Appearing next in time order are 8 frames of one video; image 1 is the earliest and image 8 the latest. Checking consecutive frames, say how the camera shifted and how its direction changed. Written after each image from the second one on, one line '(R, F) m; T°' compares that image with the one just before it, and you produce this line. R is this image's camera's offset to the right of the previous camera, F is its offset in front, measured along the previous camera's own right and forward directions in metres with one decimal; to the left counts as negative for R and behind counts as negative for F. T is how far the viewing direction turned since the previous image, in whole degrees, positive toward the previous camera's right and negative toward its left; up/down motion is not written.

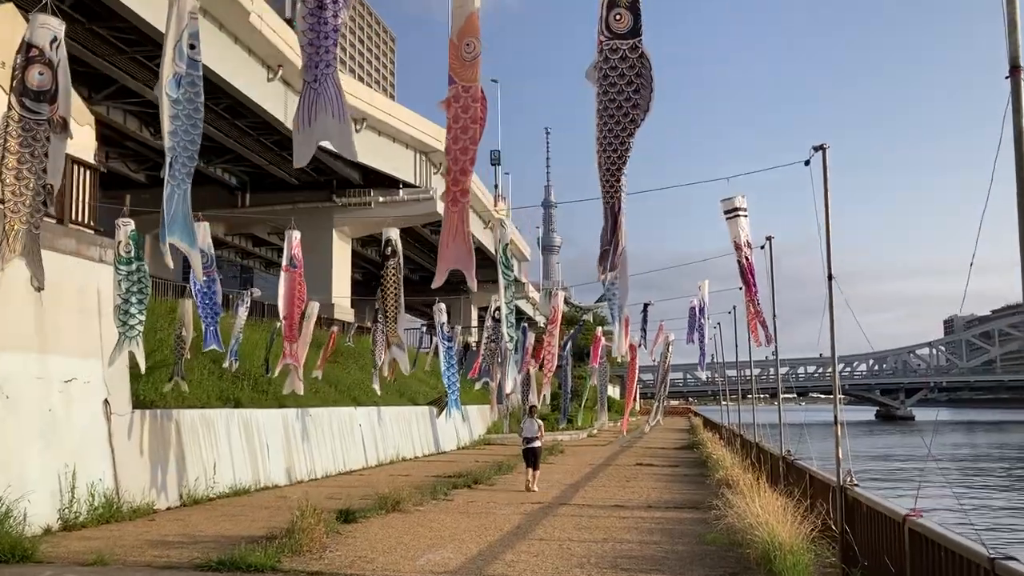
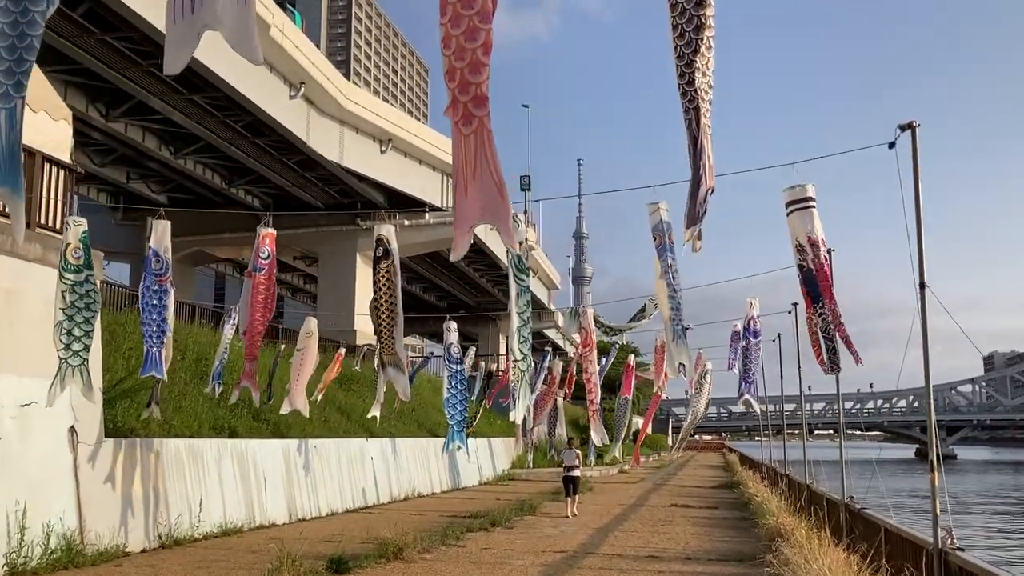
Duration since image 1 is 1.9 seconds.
(+0.1, +1.6) m; -2°
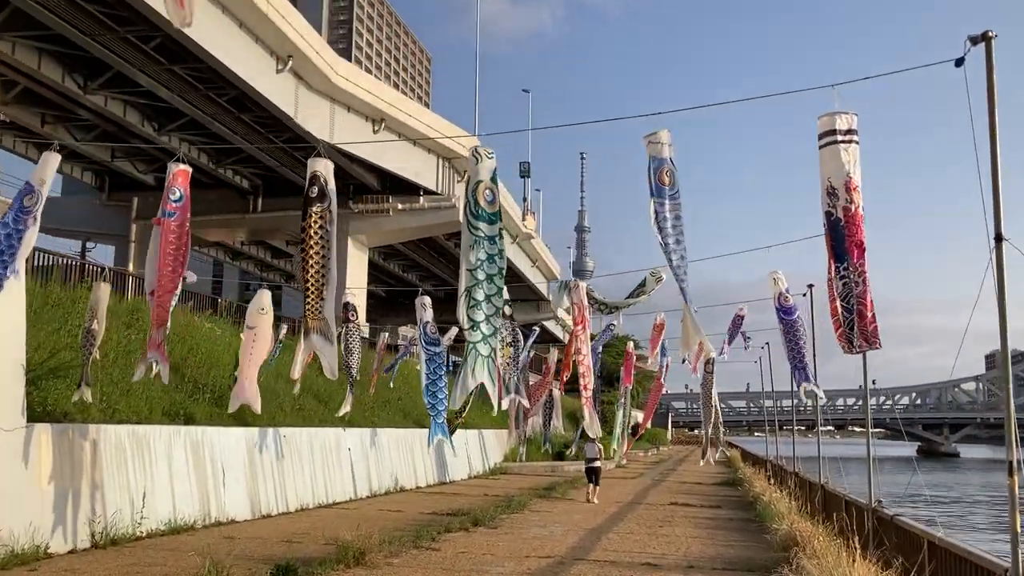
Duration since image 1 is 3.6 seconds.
(+0.2, +1.4) m; 0°
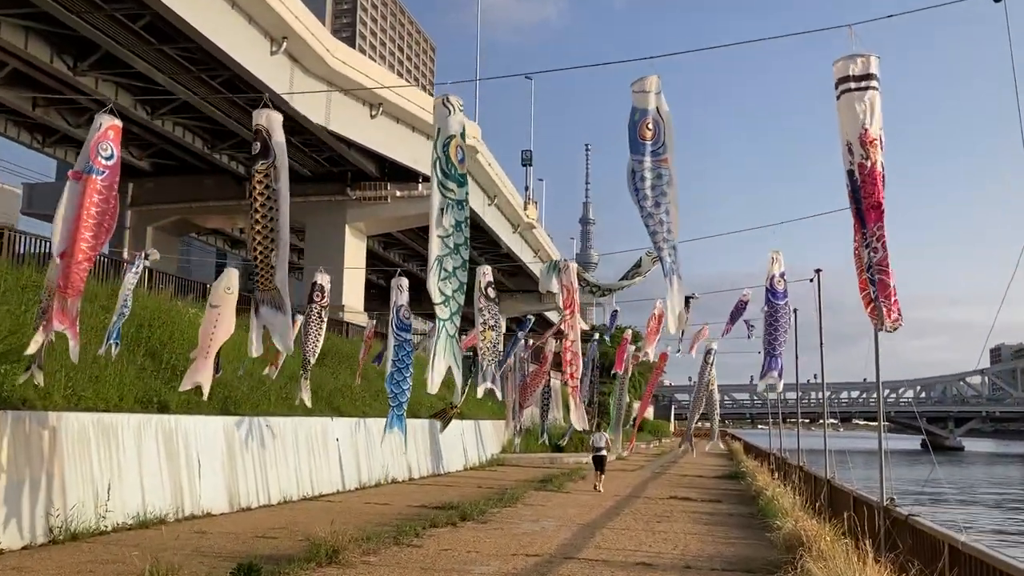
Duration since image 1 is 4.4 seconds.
(+0.2, +0.7) m; 0°
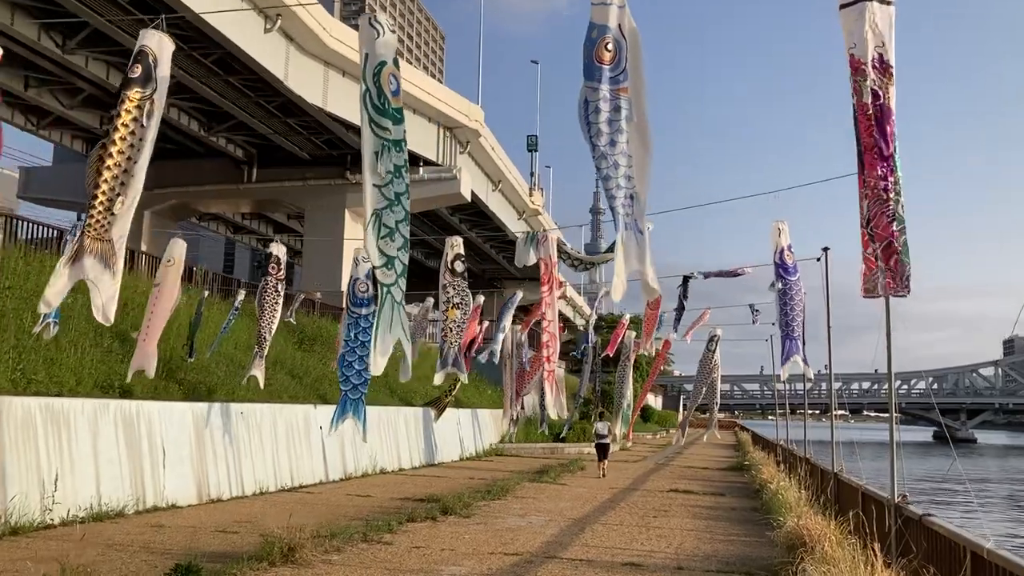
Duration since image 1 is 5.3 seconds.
(+0.3, +0.9) m; -1°
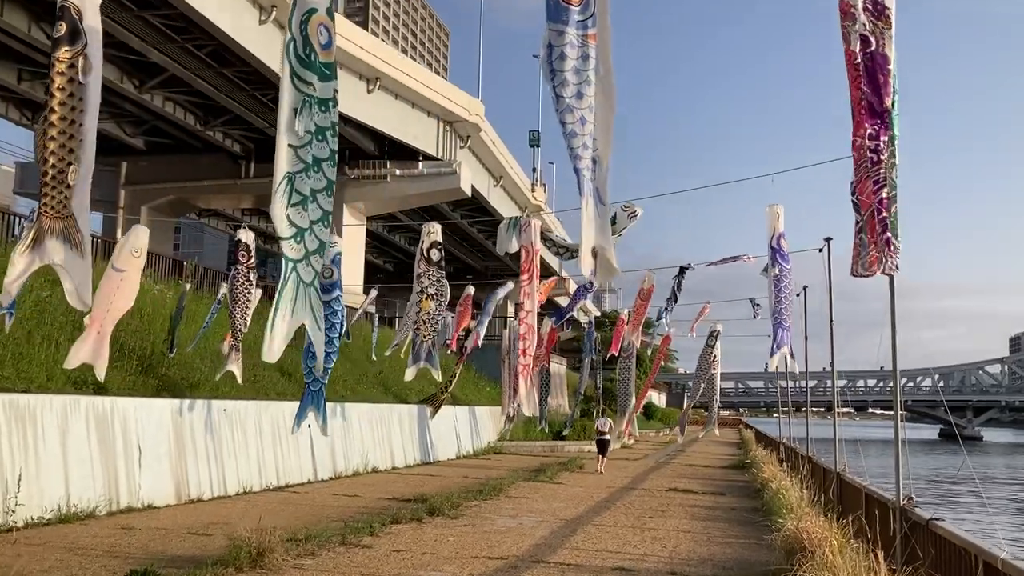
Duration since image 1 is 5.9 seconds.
(+0.2, +0.5) m; 0°
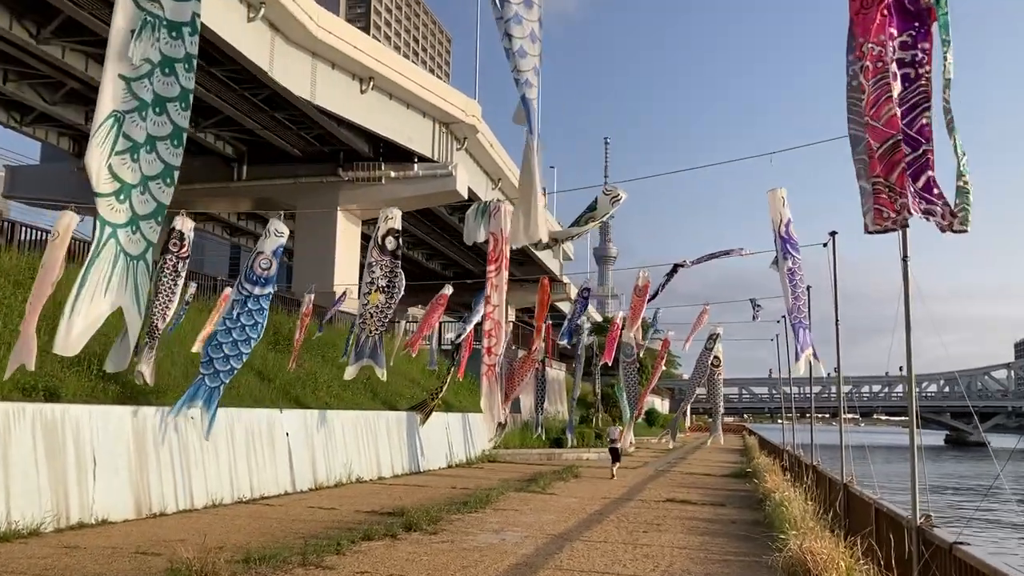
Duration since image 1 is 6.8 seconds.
(+0.3, +0.8) m; 0°
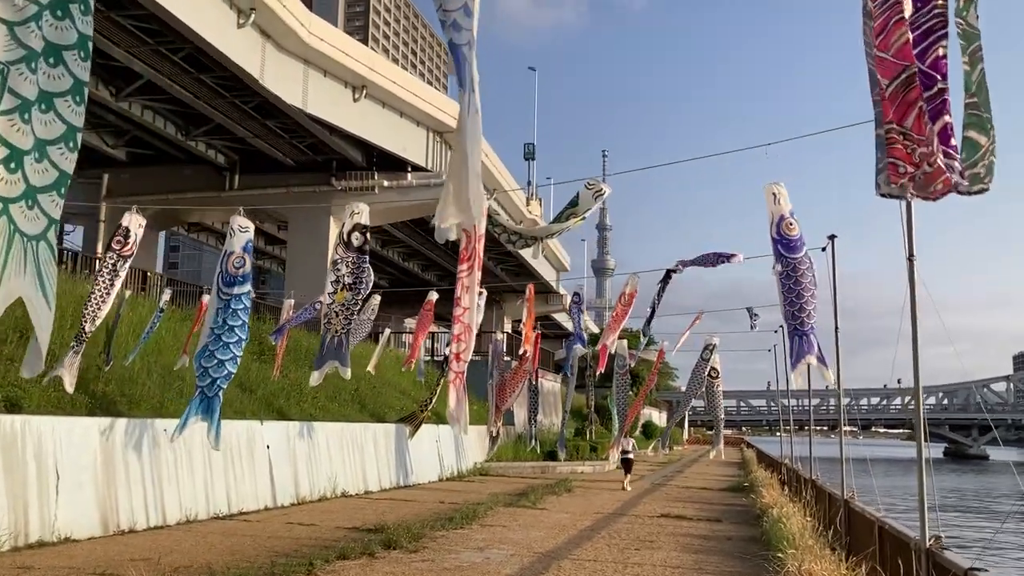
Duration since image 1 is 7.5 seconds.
(+0.2, +0.5) m; 0°
